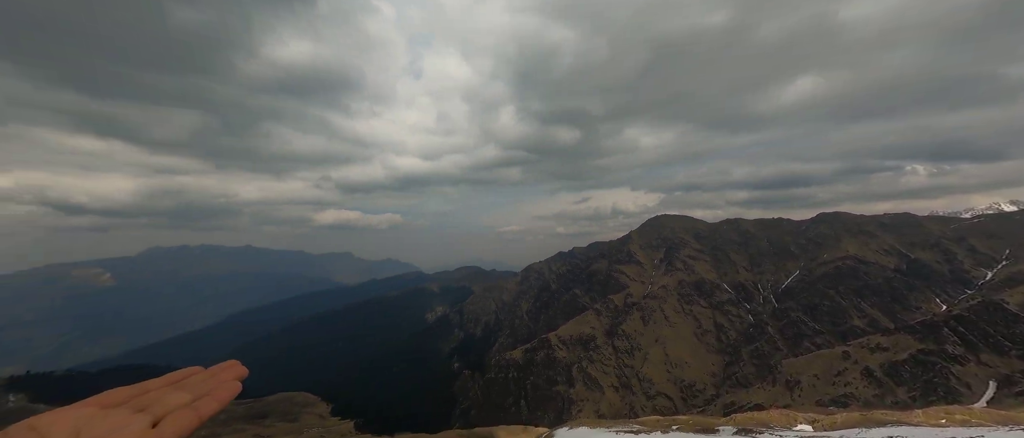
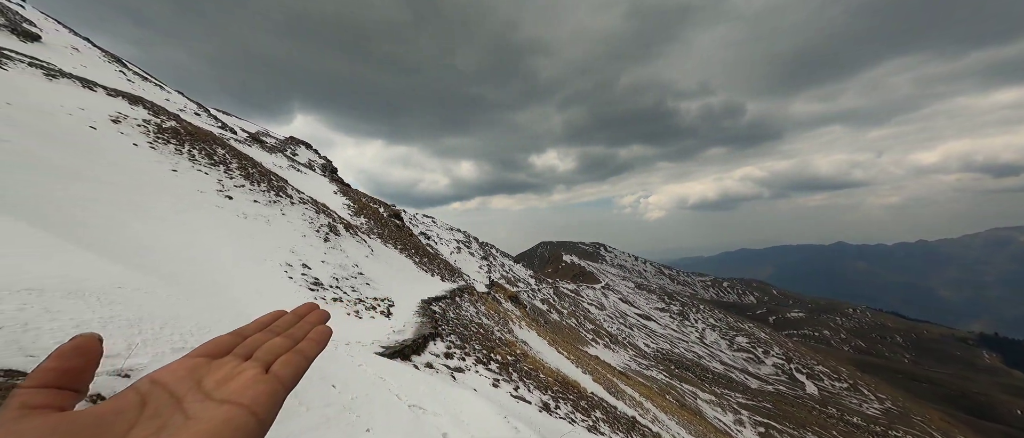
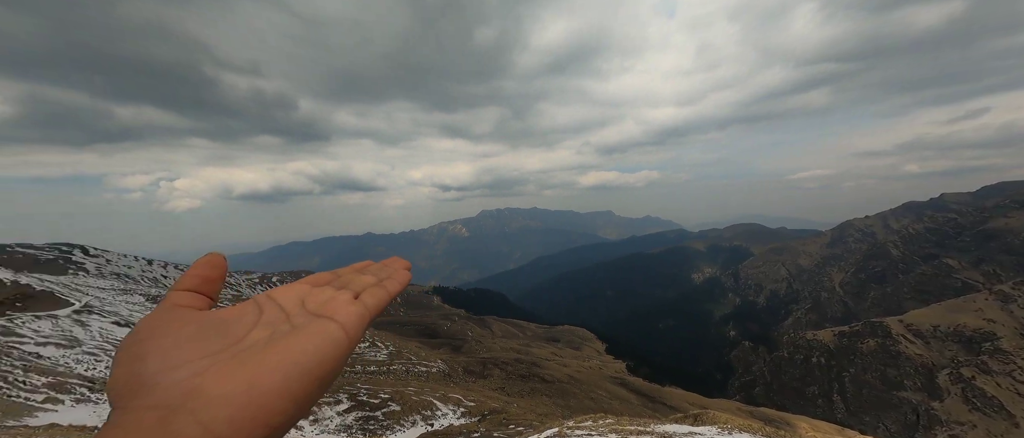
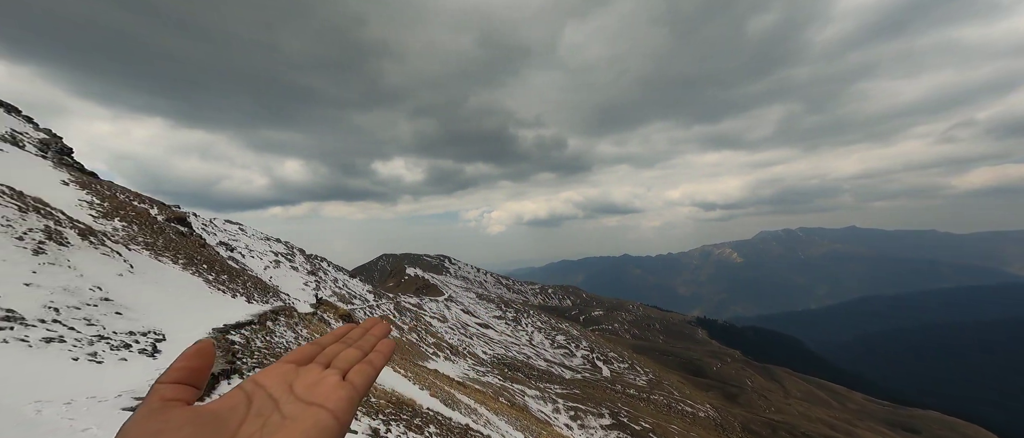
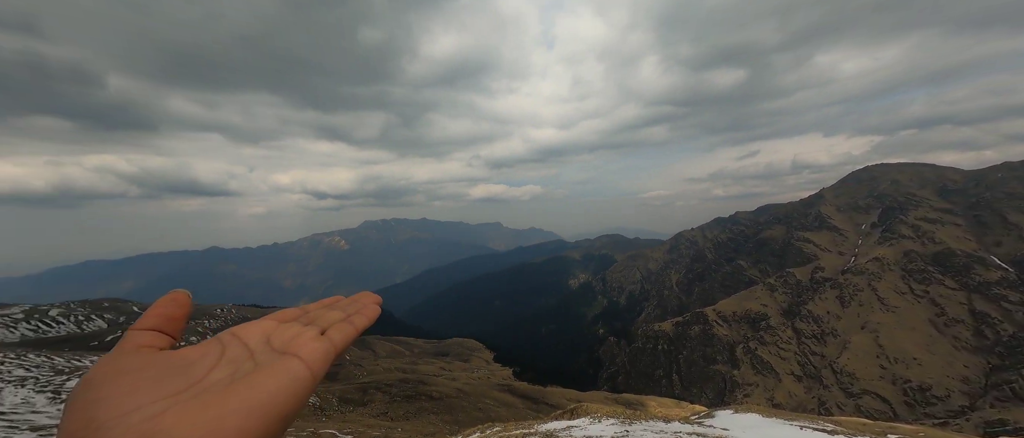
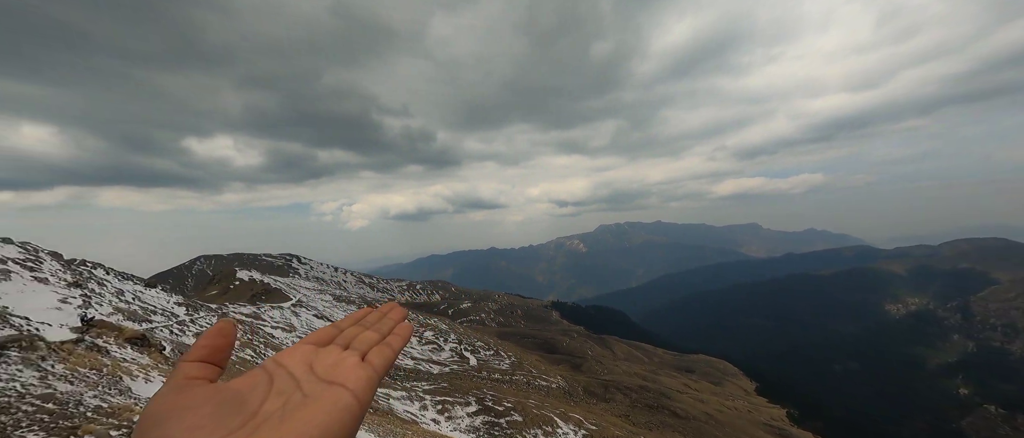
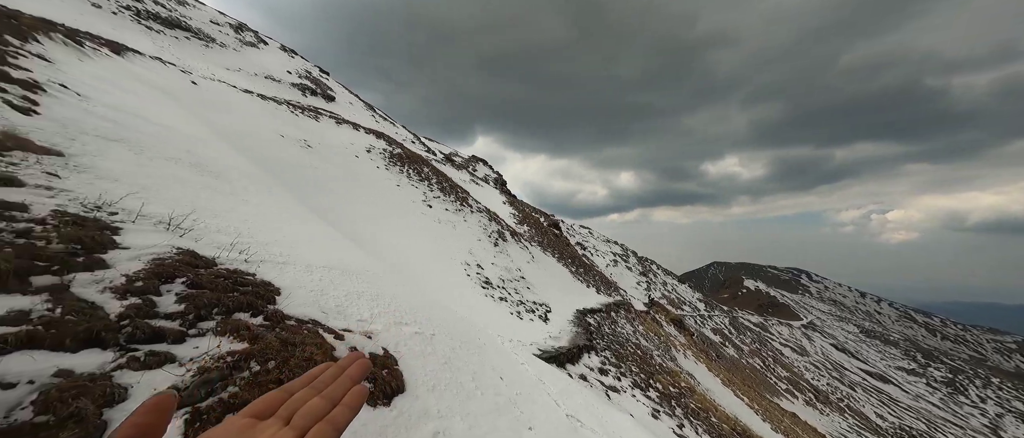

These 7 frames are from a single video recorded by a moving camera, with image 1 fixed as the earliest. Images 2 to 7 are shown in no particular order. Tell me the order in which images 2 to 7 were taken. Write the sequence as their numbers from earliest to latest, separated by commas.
5, 3, 6, 4, 2, 7
